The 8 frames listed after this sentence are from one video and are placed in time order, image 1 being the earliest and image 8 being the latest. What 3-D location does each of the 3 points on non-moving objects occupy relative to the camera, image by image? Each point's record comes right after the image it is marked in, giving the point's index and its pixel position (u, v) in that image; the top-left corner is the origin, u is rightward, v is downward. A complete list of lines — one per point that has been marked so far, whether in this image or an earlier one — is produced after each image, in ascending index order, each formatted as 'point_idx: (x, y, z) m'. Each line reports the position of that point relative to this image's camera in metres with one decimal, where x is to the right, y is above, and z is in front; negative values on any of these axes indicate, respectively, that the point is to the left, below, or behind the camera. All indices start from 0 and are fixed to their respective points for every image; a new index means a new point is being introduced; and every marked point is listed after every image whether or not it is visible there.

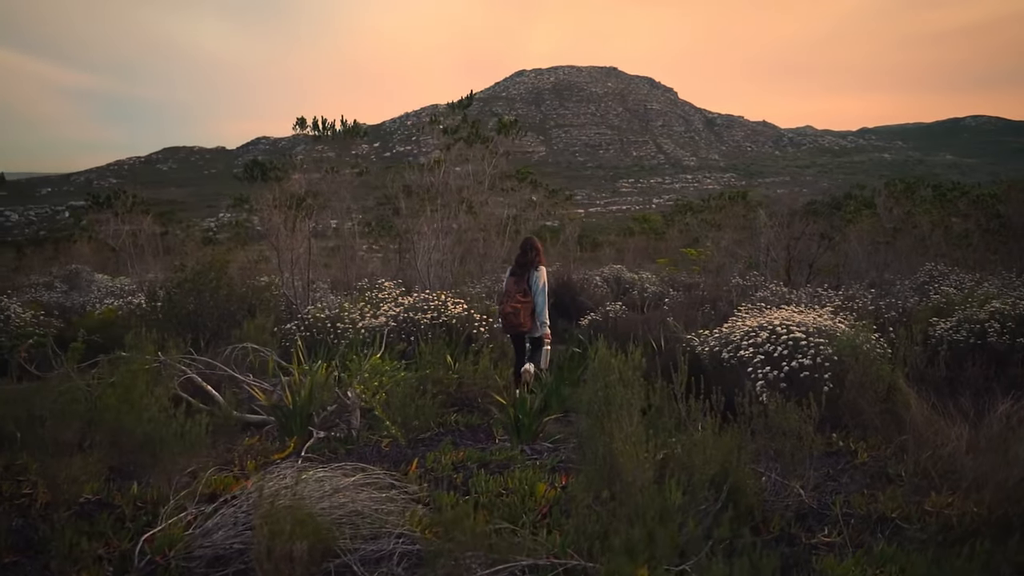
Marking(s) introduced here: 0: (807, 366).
0: (+2.0, -0.5, +4.4) m
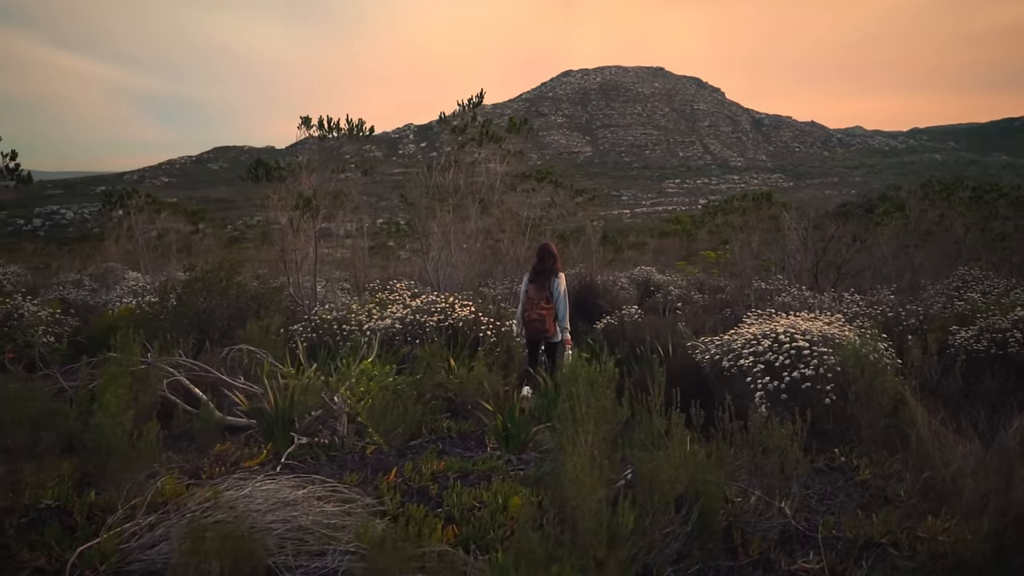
0: (+1.9, -0.6, +4.2) m
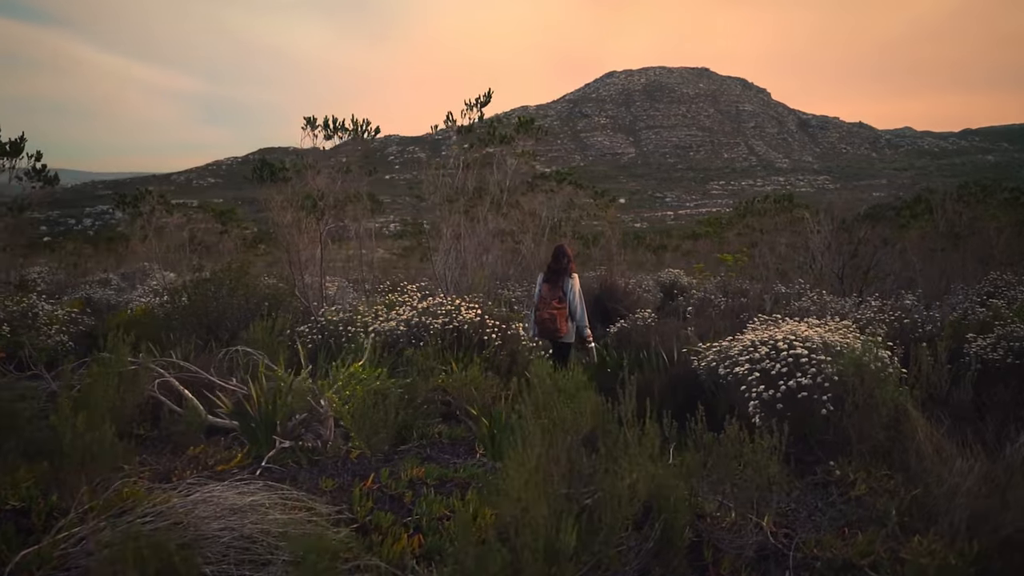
0: (+1.8, -0.6, +4.0) m
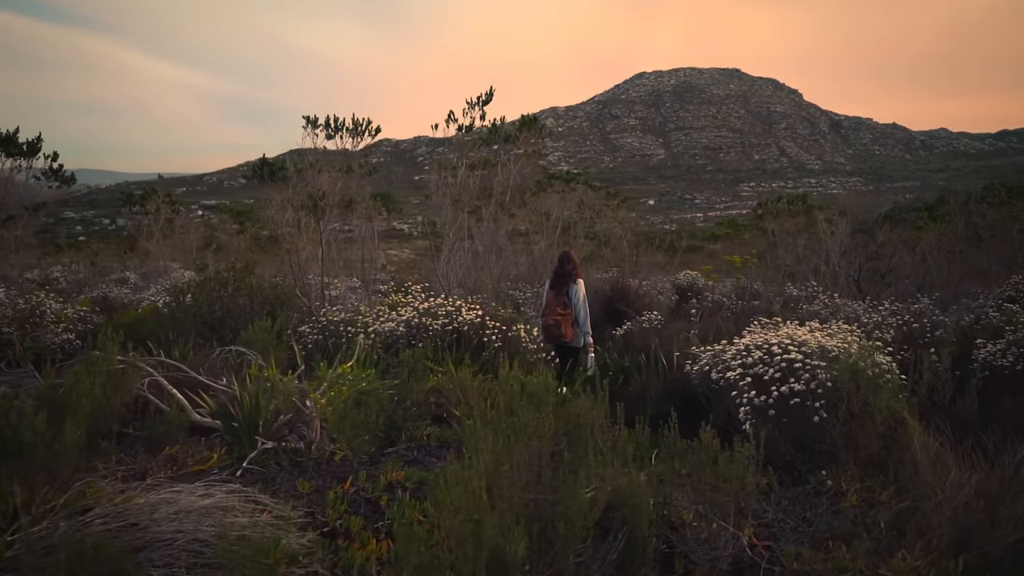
0: (+1.7, -0.6, +3.9) m
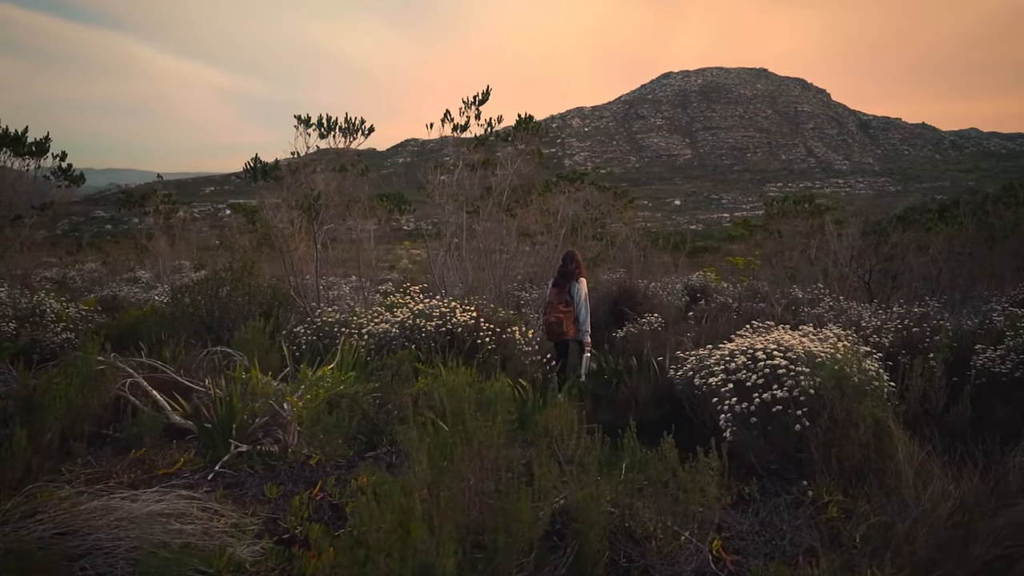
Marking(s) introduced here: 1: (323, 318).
0: (+1.6, -0.7, +3.8) m
1: (-2.1, -0.3, +7.2) m
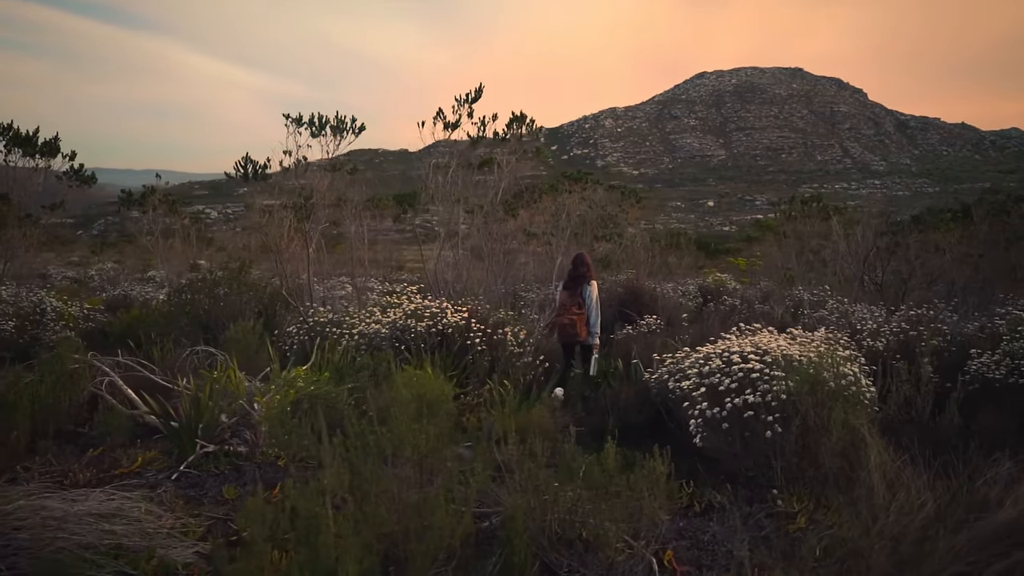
0: (+1.4, -0.7, +3.7) m
1: (-2.2, -0.3, +7.2) m
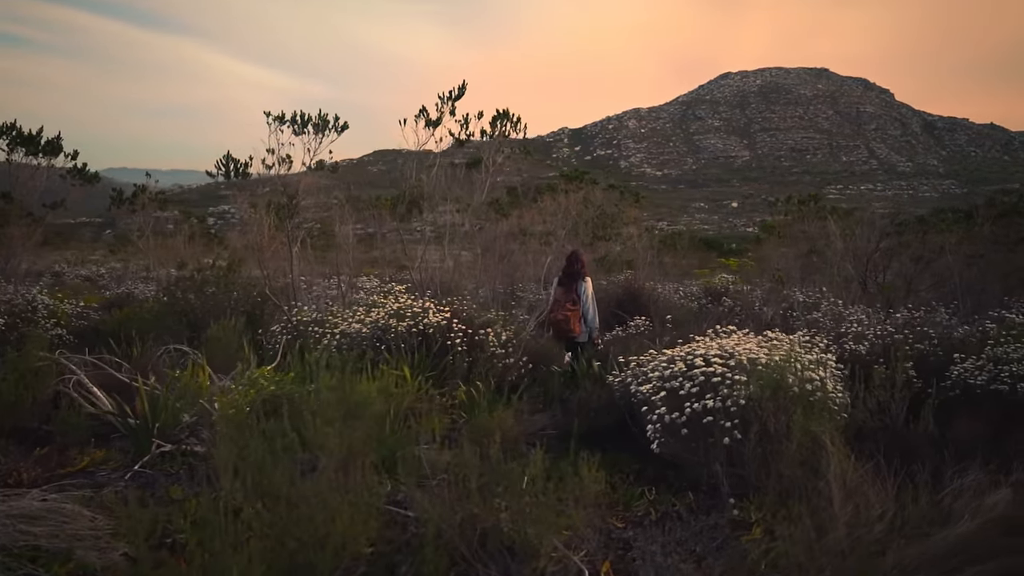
0: (+1.1, -0.7, +3.6) m
1: (-2.4, -0.3, +7.2) m
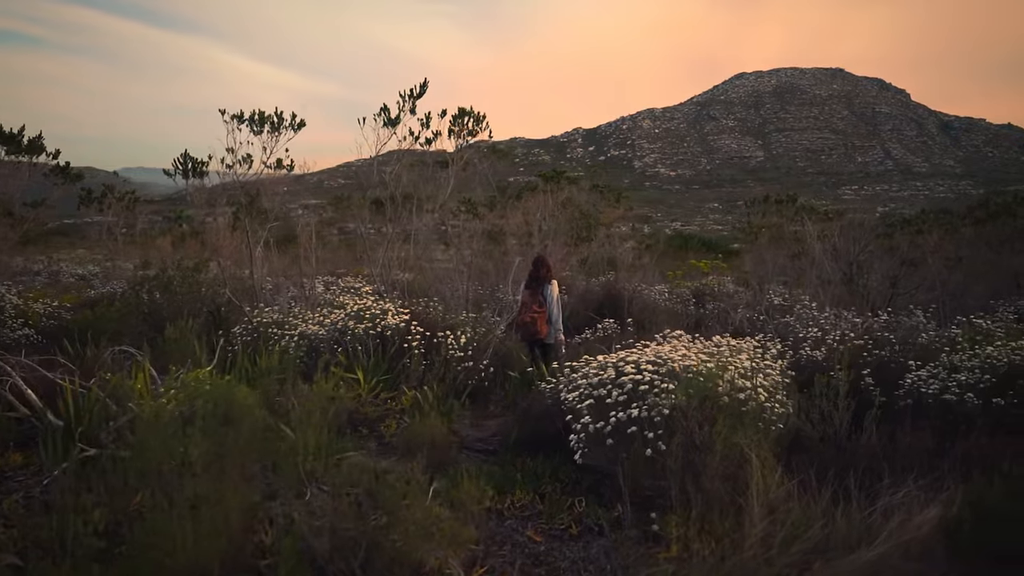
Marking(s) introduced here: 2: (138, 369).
0: (+0.7, -0.7, +3.5) m
1: (-2.8, -0.3, +7.1) m
2: (-2.9, -0.6, +5.0) m
